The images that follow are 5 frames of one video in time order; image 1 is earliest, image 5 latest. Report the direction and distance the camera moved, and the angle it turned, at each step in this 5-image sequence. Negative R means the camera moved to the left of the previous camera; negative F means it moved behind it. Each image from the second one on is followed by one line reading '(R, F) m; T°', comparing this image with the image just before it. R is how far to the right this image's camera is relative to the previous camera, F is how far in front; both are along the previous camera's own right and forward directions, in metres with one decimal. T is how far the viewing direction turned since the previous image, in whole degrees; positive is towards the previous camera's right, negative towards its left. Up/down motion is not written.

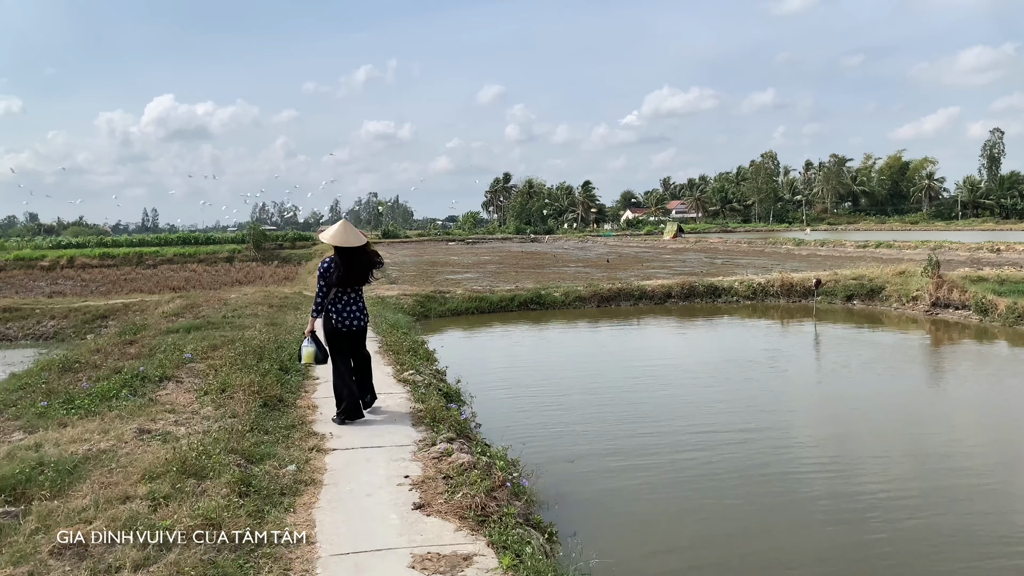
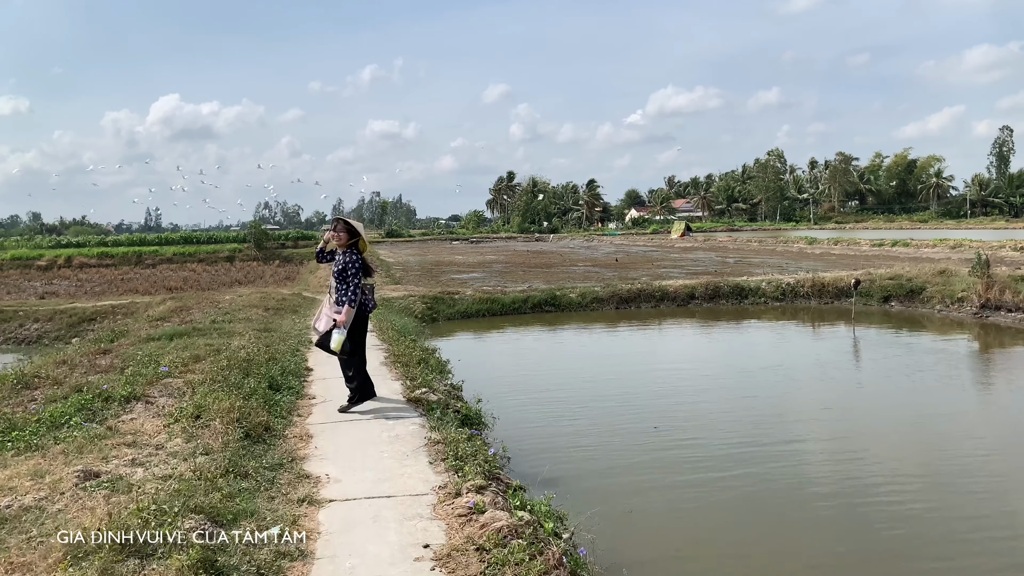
(-0.2, +0.9) m; 0°
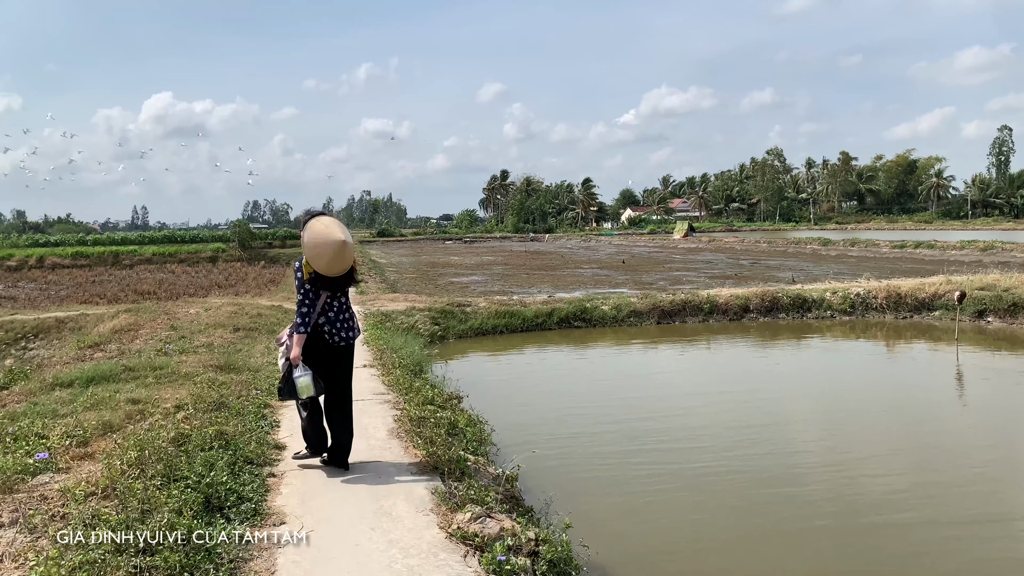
(-0.6, +2.2) m; +1°
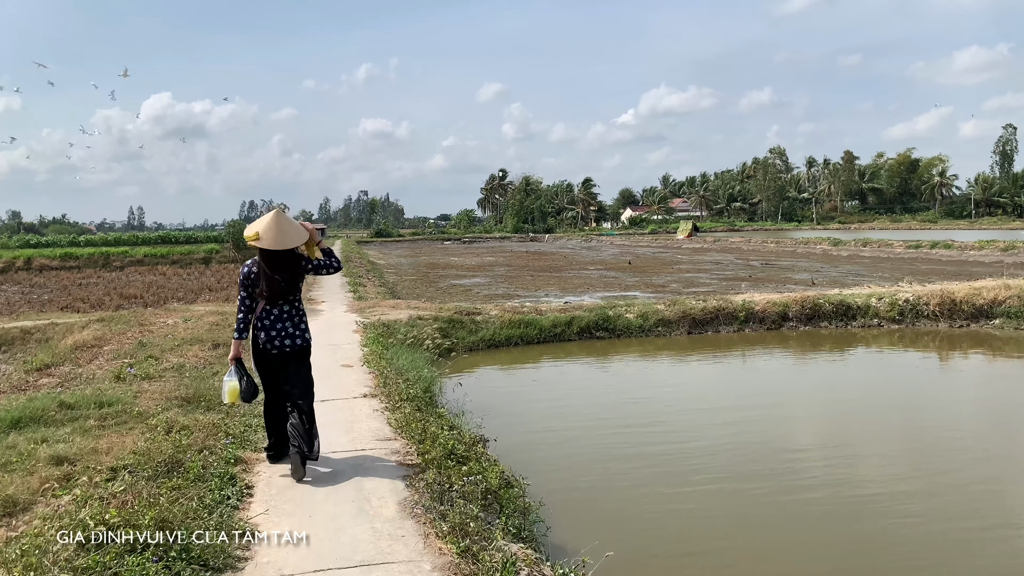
(-0.3, +1.1) m; 0°
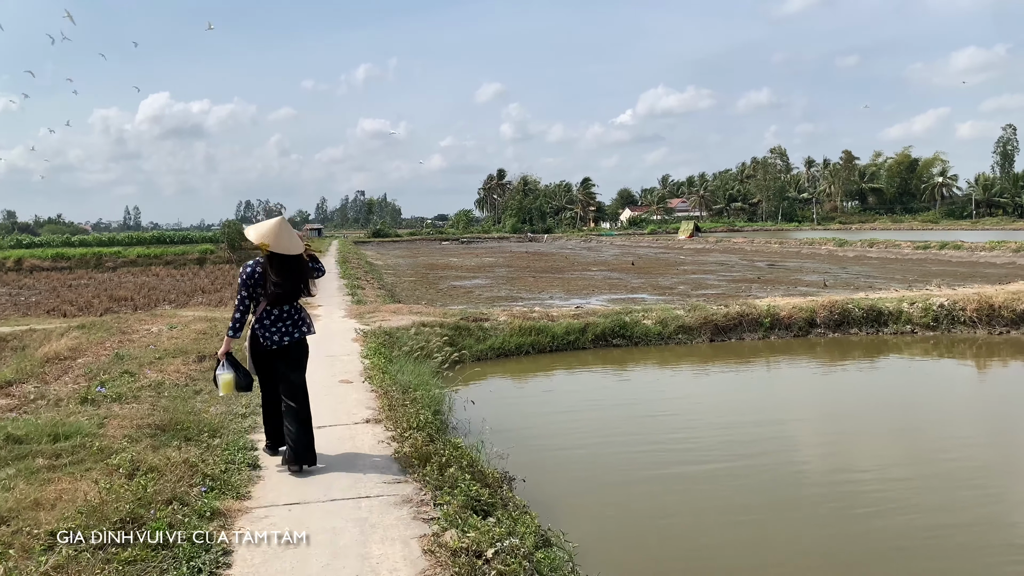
(-0.2, +0.7) m; 0°
